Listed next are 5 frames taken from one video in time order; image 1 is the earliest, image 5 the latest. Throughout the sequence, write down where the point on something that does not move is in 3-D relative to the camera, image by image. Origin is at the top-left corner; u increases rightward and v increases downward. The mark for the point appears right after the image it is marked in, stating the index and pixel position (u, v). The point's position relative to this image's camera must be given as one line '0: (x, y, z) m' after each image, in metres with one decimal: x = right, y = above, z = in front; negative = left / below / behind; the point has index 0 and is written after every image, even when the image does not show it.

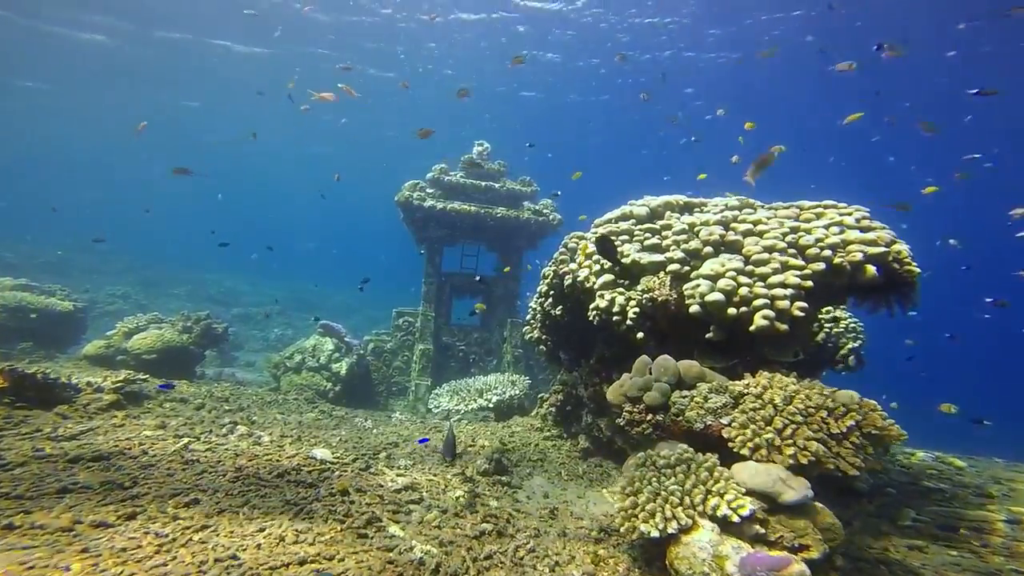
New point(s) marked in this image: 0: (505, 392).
0: (-0.1, -2.3, +8.9) m
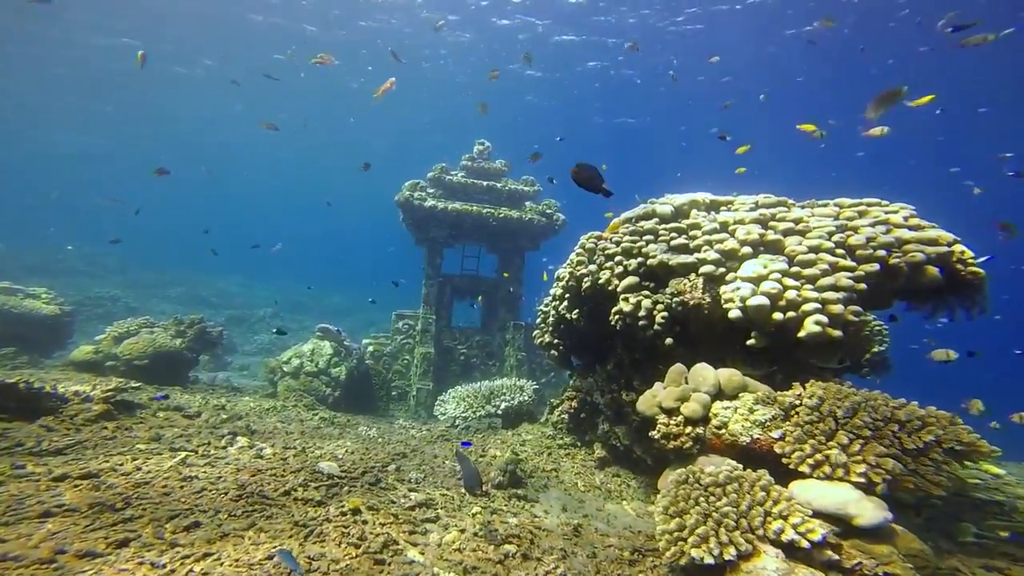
0: (0.0, -2.4, +8.7) m
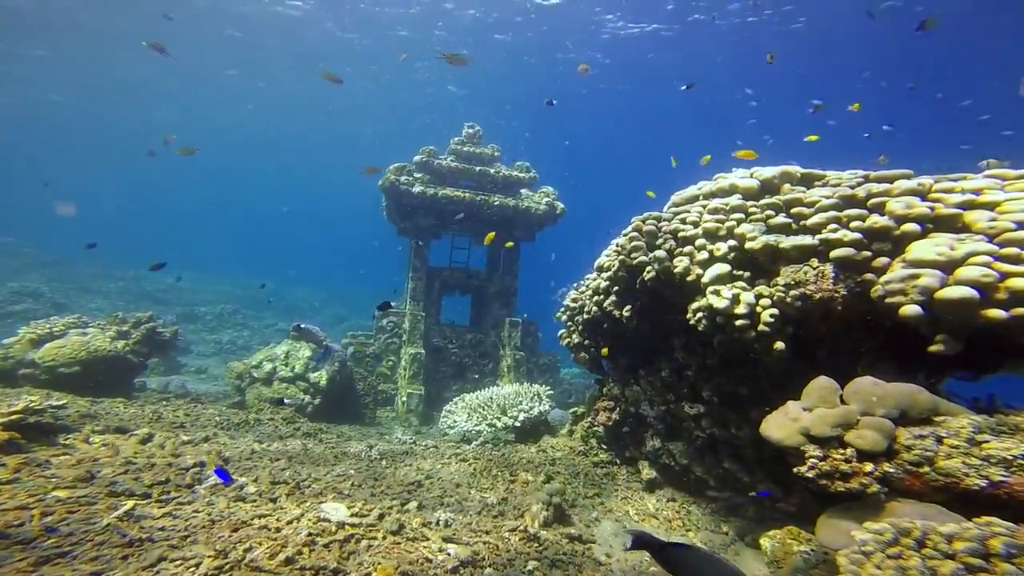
0: (+0.4, -2.2, +7.6) m
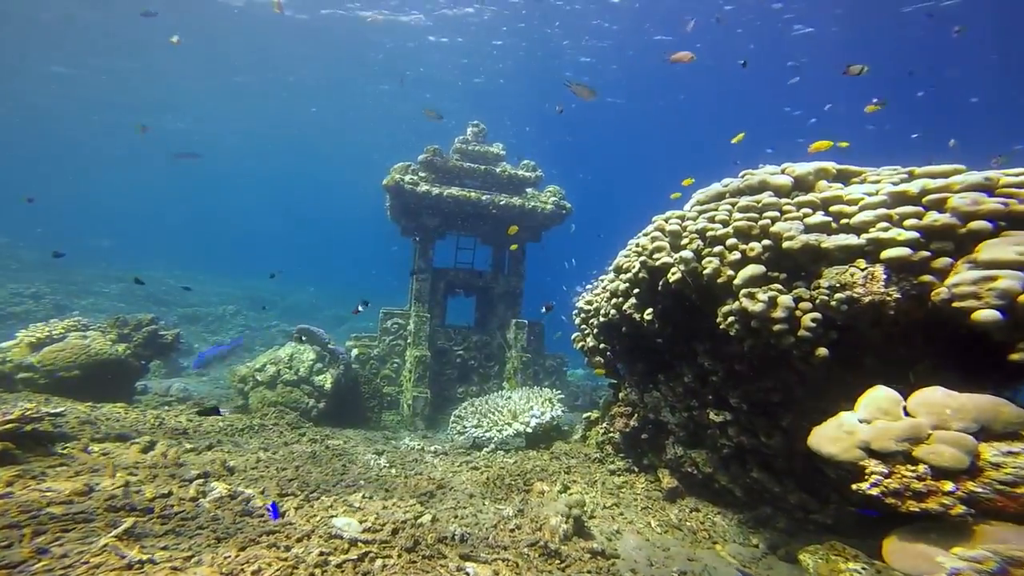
0: (+0.6, -2.3, +7.4) m
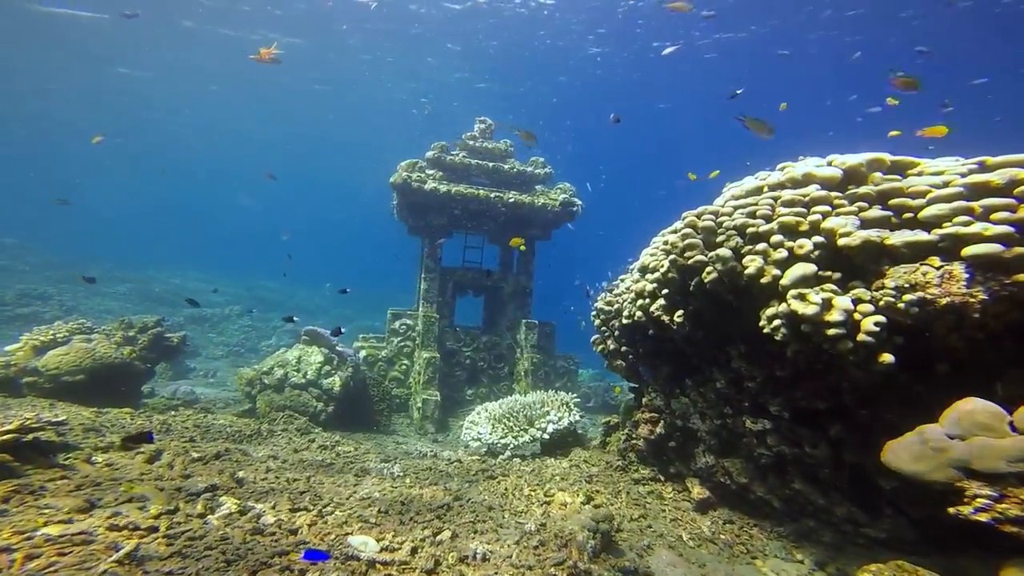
0: (+0.9, -2.3, +7.1) m
